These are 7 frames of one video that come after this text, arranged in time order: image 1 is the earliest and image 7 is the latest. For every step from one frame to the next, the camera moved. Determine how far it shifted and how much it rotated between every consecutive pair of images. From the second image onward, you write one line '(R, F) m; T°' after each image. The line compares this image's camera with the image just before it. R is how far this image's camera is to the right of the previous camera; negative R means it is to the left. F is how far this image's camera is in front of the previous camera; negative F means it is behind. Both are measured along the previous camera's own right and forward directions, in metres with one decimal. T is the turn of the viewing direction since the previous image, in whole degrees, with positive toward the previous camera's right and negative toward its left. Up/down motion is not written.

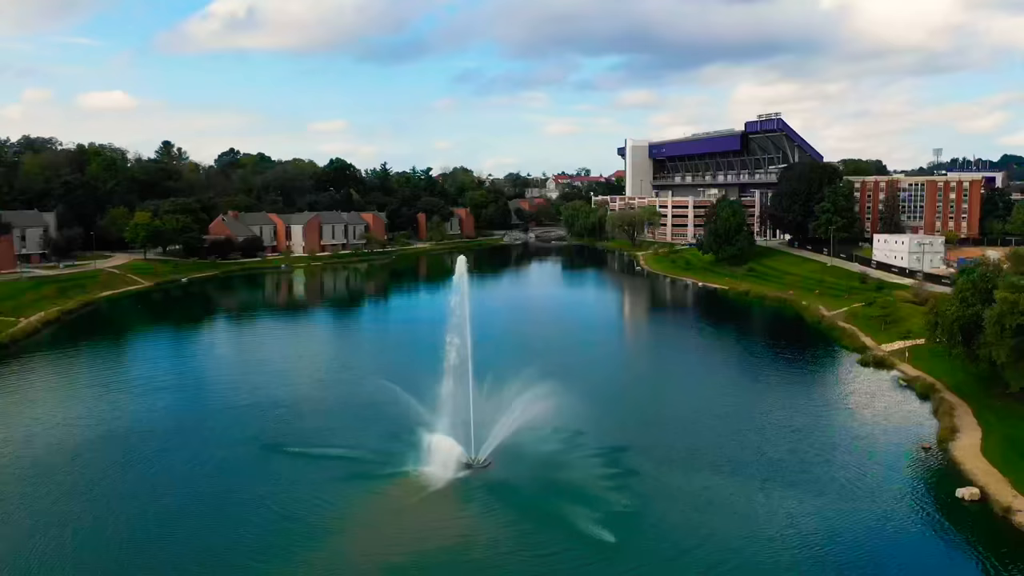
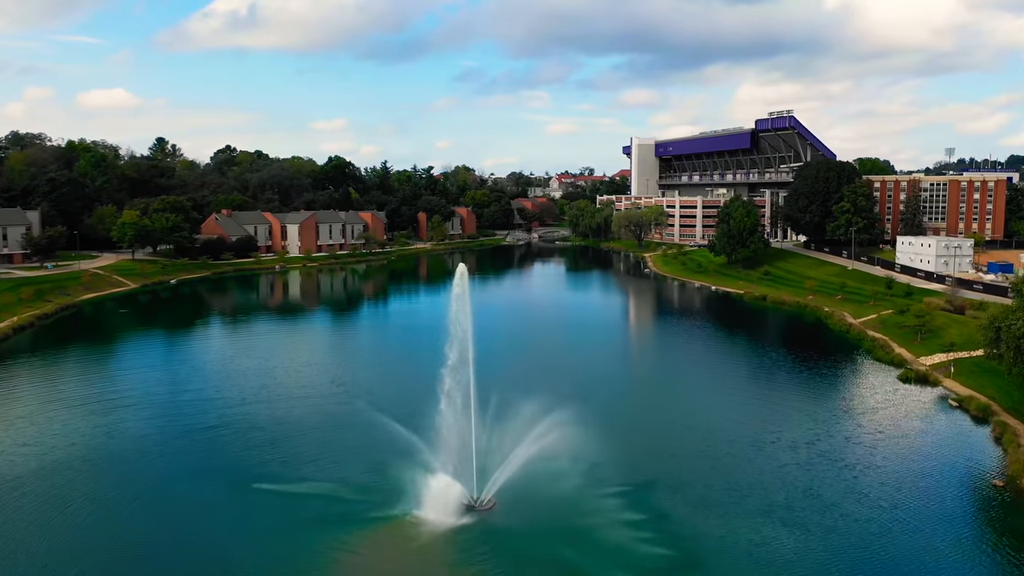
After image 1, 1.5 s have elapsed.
(-0.2, +3.2) m; 0°
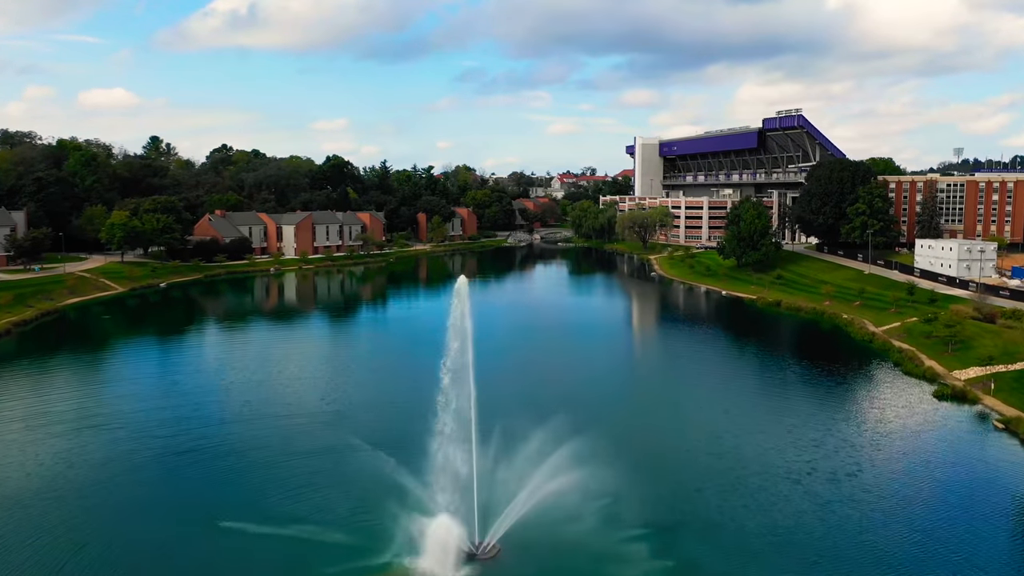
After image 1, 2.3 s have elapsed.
(-0.2, +2.5) m; 0°
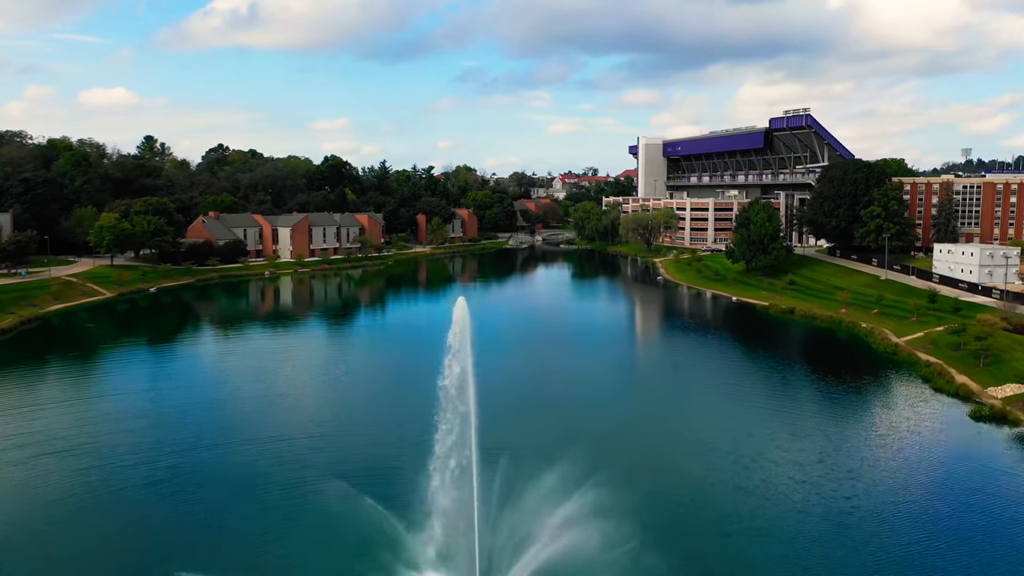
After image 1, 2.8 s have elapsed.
(-0.1, +2.2) m; 0°
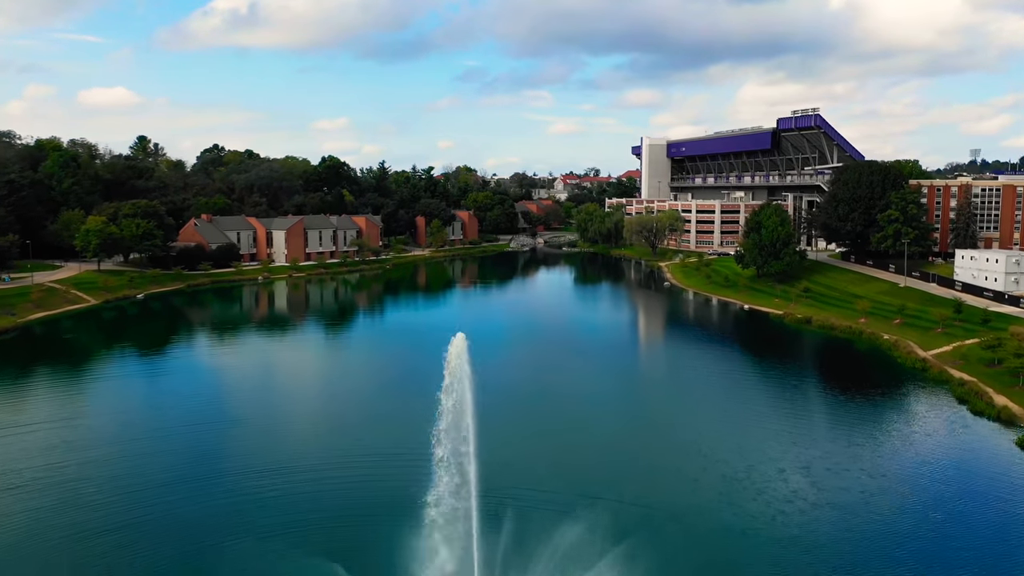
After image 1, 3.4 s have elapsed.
(-0.1, +2.5) m; 0°
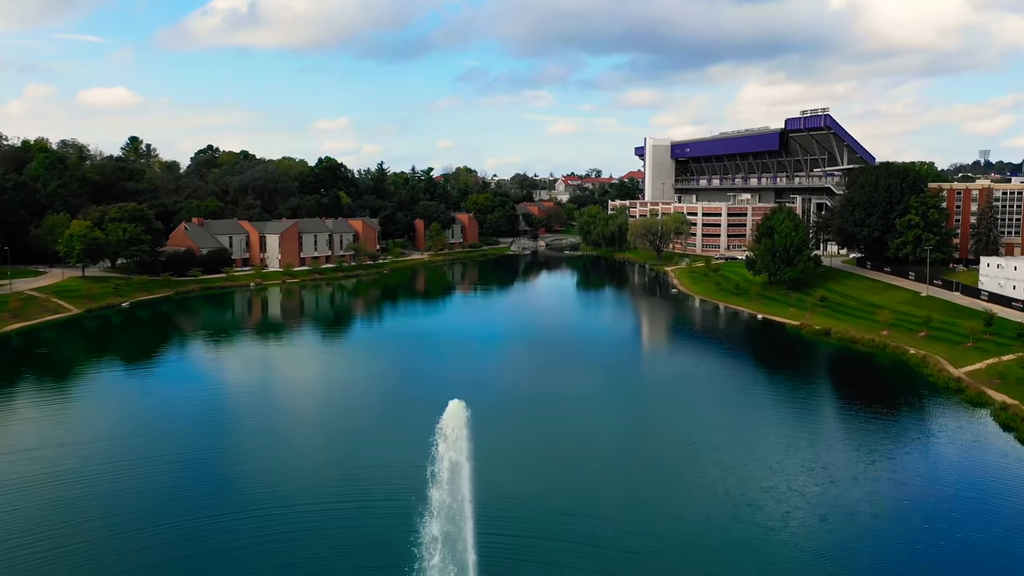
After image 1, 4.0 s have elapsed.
(-0.1, +2.7) m; 0°
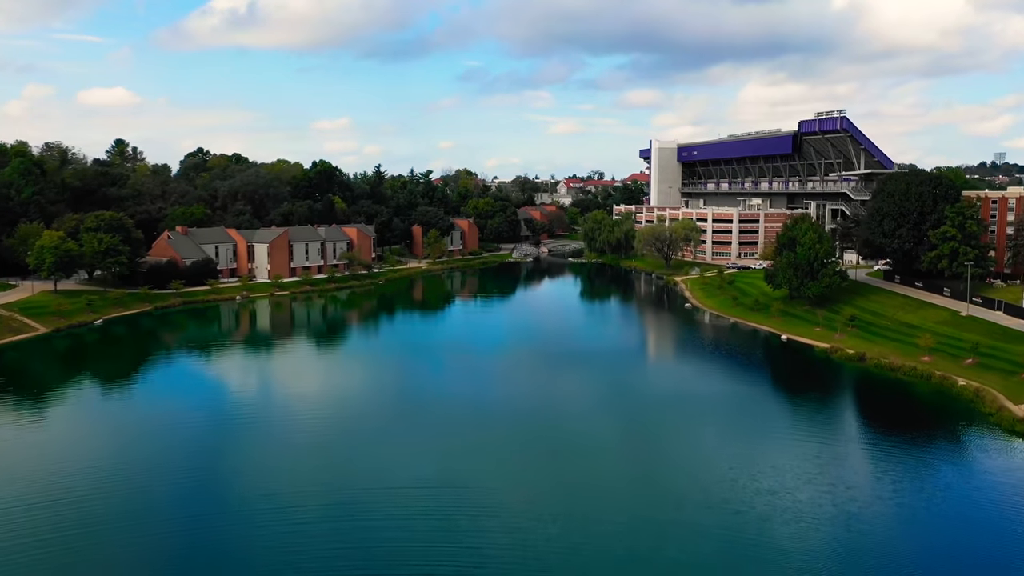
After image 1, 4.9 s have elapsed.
(-0.2, +4.2) m; 0°
